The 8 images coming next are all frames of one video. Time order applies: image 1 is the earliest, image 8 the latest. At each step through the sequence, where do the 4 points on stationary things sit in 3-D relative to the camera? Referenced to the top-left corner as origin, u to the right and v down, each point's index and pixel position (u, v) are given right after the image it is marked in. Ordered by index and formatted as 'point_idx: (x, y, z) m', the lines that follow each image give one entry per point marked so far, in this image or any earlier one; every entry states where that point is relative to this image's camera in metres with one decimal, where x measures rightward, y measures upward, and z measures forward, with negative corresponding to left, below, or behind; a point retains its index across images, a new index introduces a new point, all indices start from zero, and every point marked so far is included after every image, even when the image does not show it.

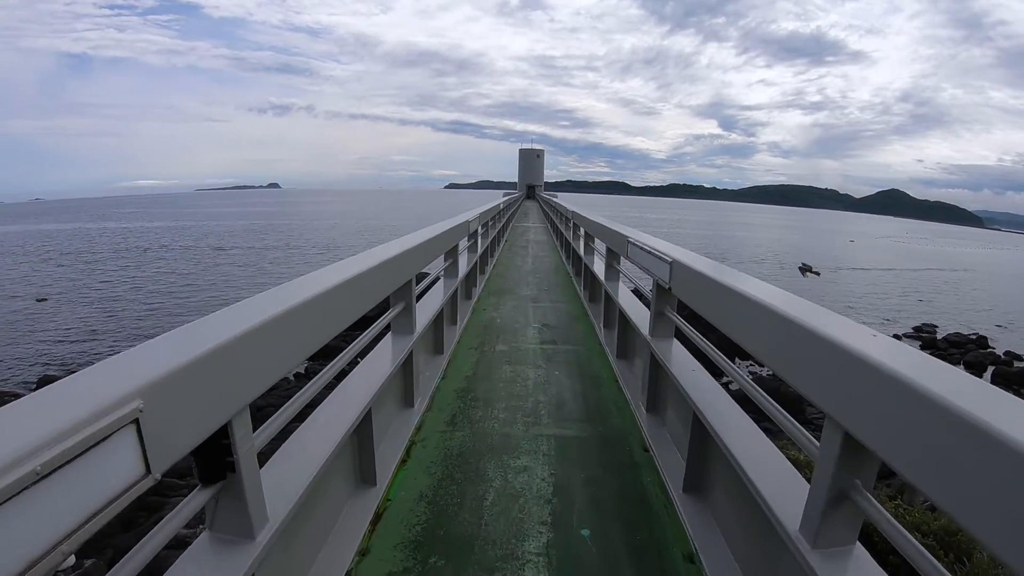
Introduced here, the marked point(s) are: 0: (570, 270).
0: (+0.9, +0.4, +7.7) m
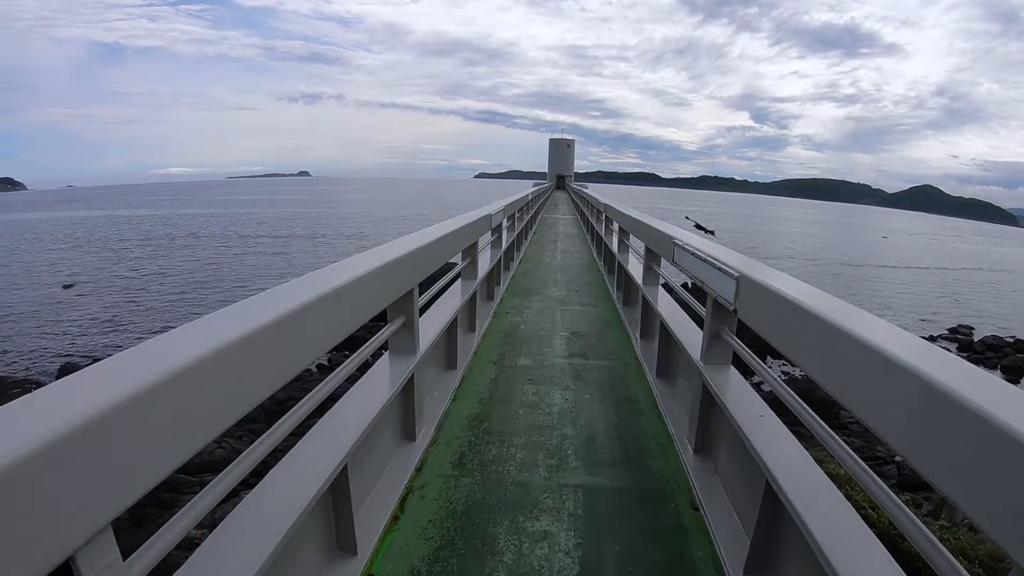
0: (+1.2, +0.4, +7.1) m
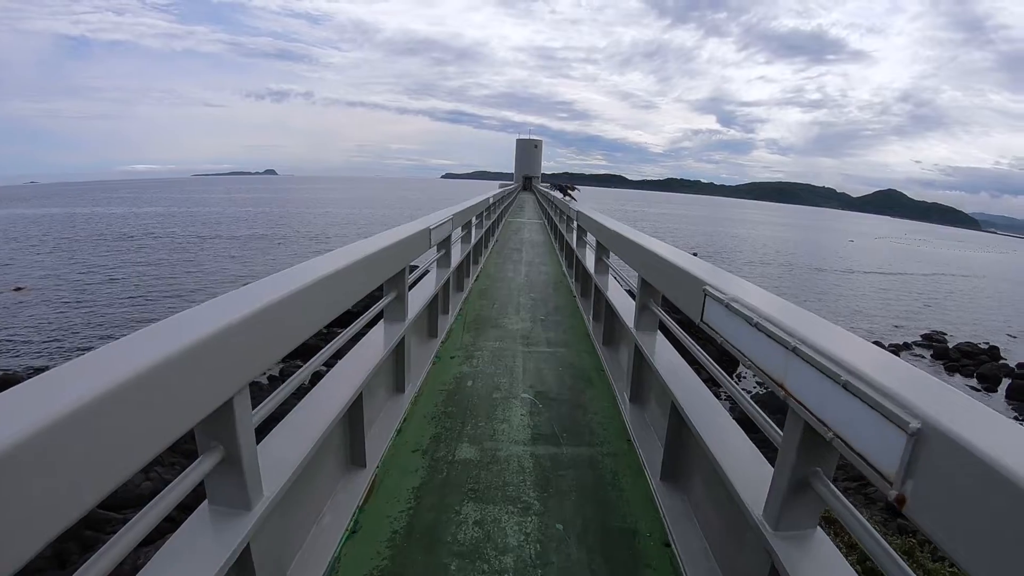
0: (+0.7, +0.1, +6.0) m
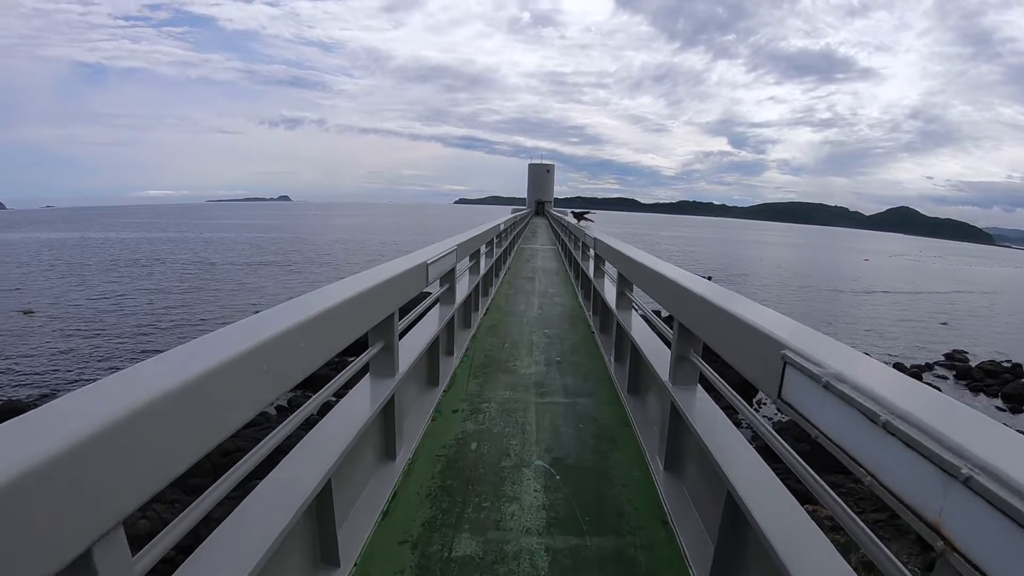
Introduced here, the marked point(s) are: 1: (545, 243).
0: (+0.8, -0.3, +5.5) m
1: (+1.1, +1.5, +17.5) m
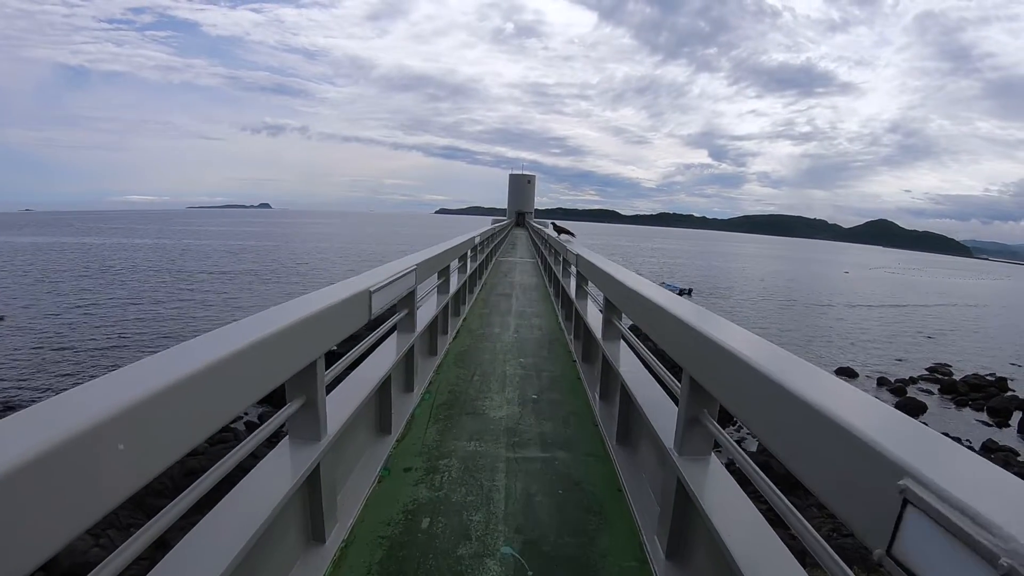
0: (+0.6, -0.5, +5.0) m
1: (+0.5, +1.1, +17.0) m
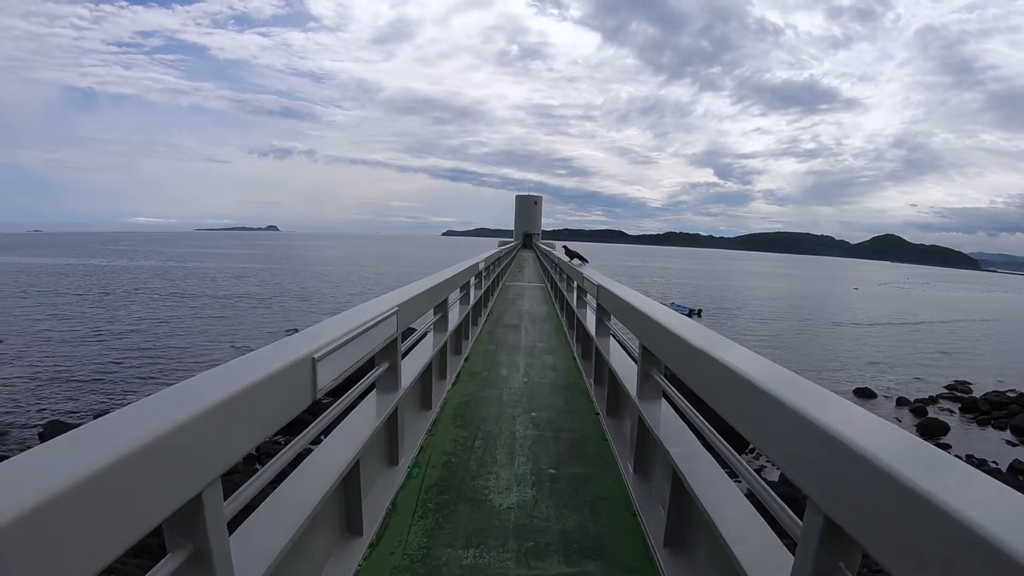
0: (+0.7, -0.8, +4.2) m
1: (+0.8, +0.3, +16.3) m
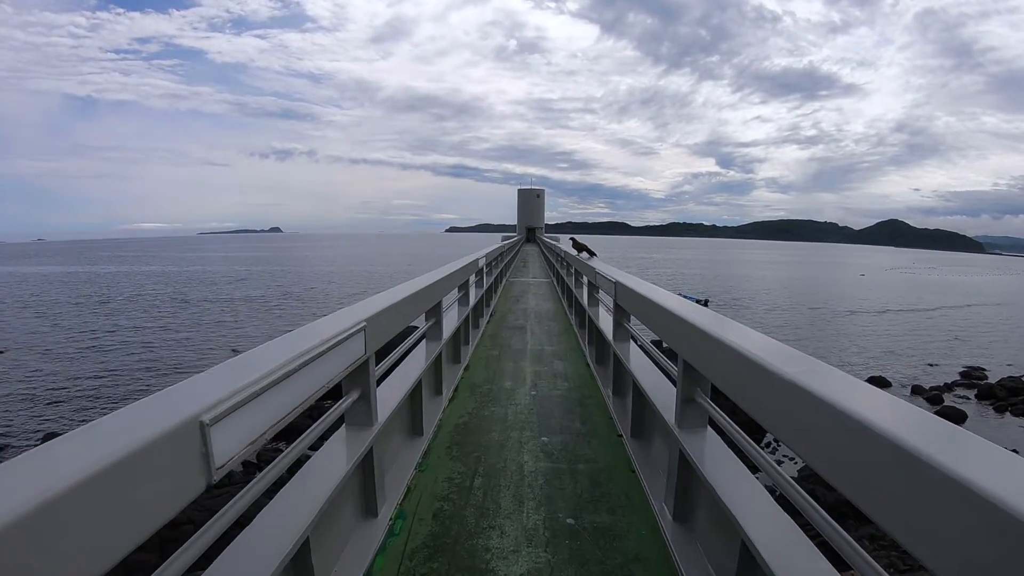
0: (+0.7, -0.8, +3.6) m
1: (+0.9, +0.4, +15.7) m
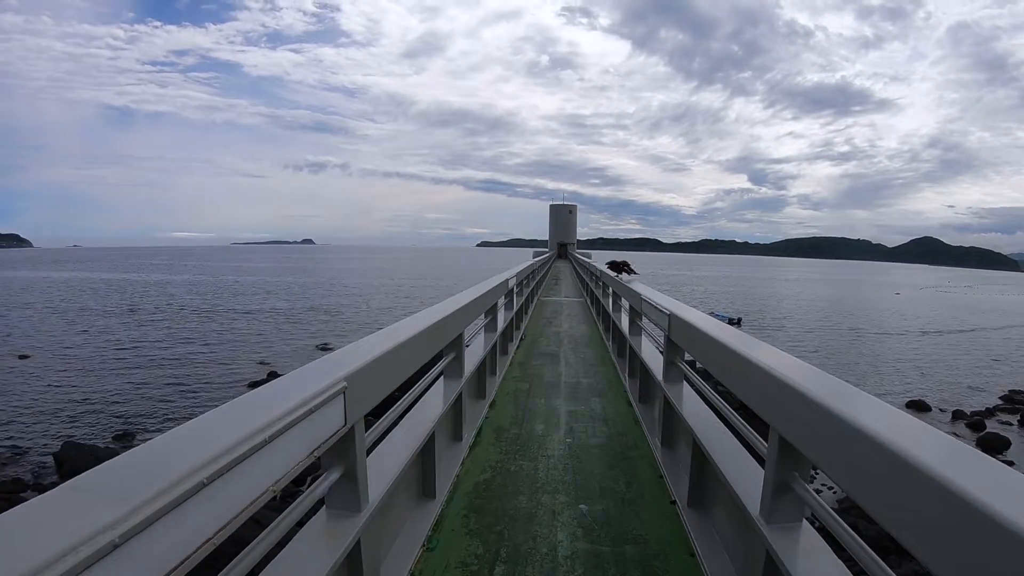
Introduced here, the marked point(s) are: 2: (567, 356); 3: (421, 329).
0: (+0.9, -1.0, +3.1) m
1: (+1.8, -0.1, +15.2) m
2: (+0.6, -0.8, +5.8) m
3: (-0.5, -0.2, +2.5) m
